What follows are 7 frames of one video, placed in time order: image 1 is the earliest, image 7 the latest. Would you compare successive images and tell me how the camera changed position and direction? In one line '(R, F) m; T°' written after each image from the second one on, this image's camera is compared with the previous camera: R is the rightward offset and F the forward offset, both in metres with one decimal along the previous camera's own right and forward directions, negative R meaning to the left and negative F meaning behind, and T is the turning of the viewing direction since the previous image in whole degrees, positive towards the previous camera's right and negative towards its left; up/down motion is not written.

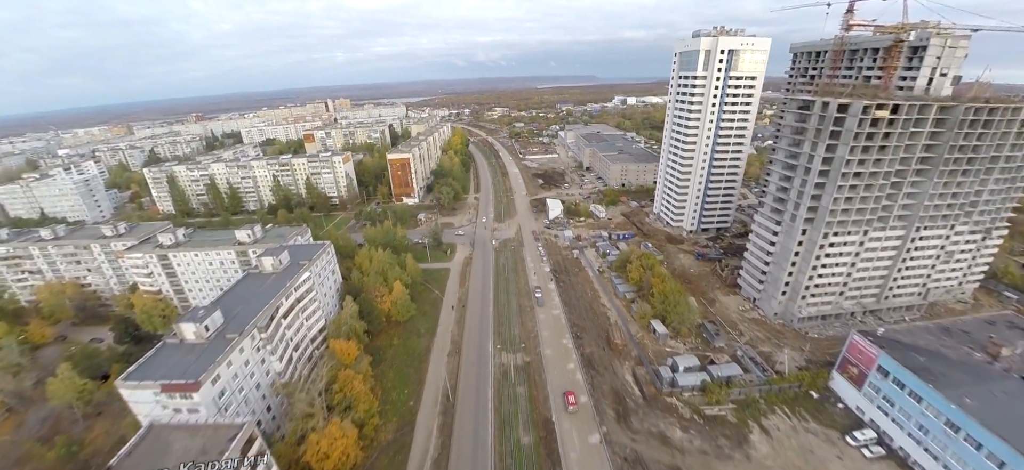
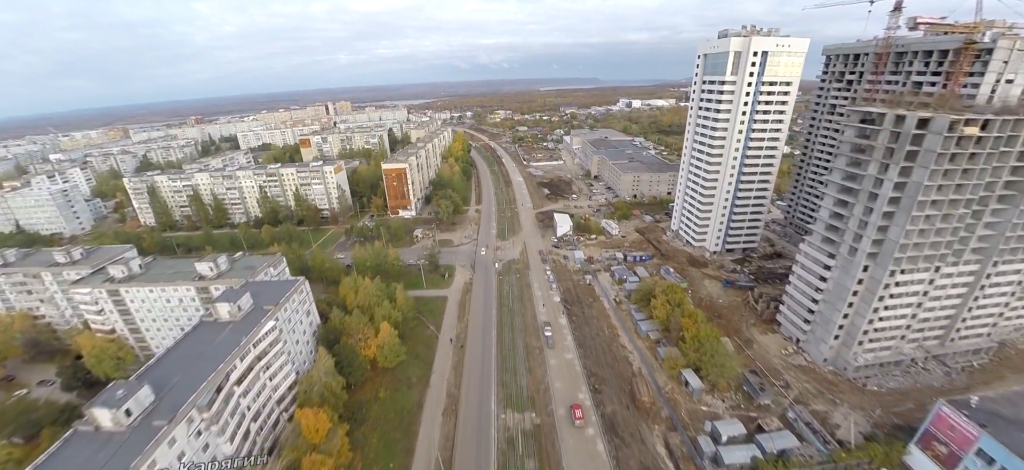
(-0.3, +4.5) m; 0°
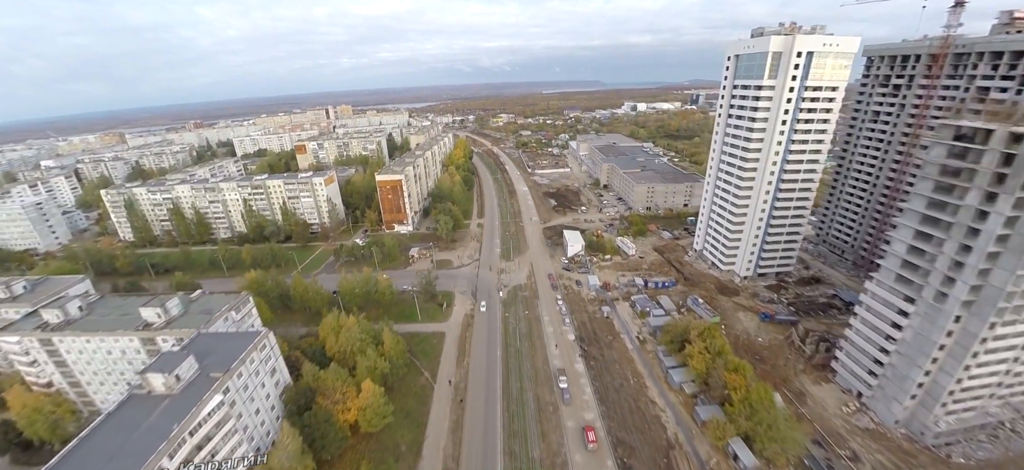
(-0.4, +4.5) m; 0°
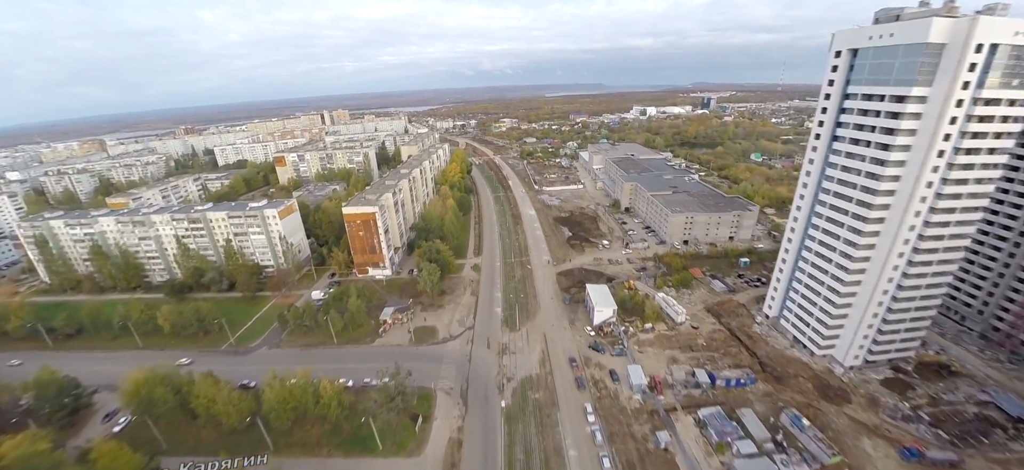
(-0.3, +11.3) m; 0°
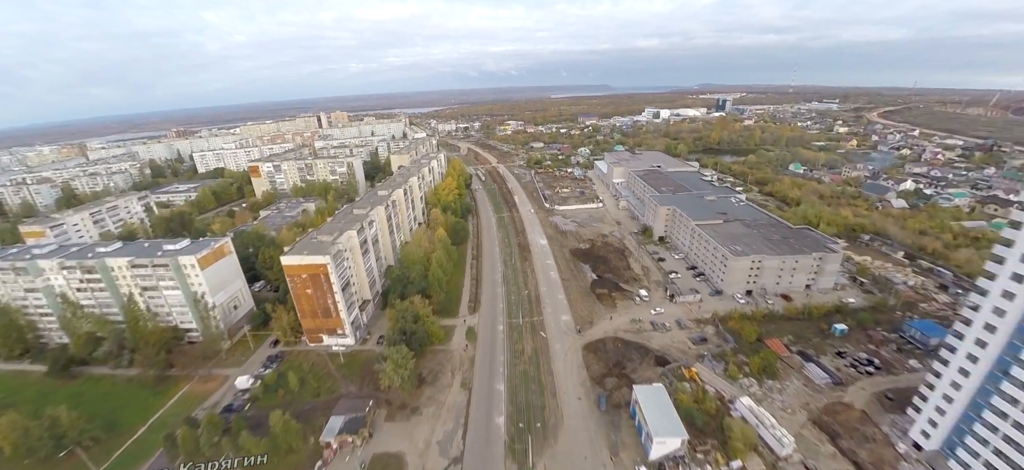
(-0.3, +11.5) m; -1°
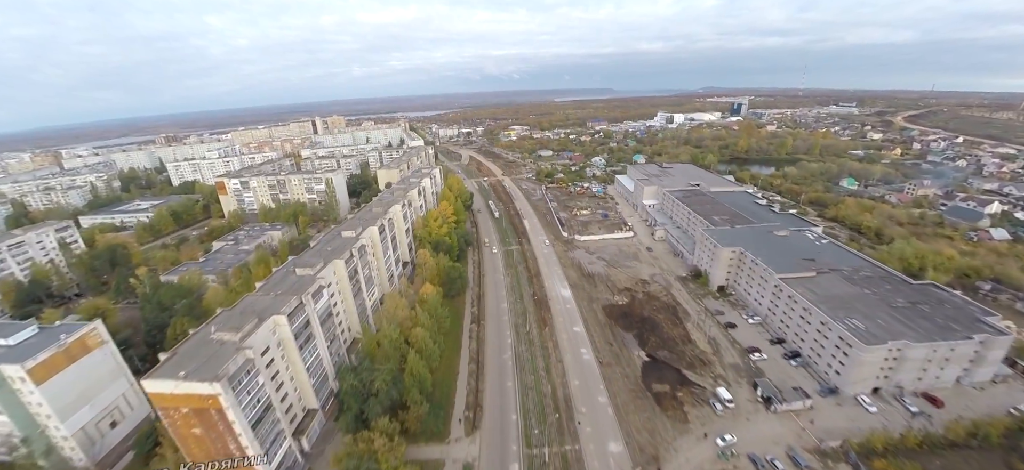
(-1.0, +11.4) m; 0°
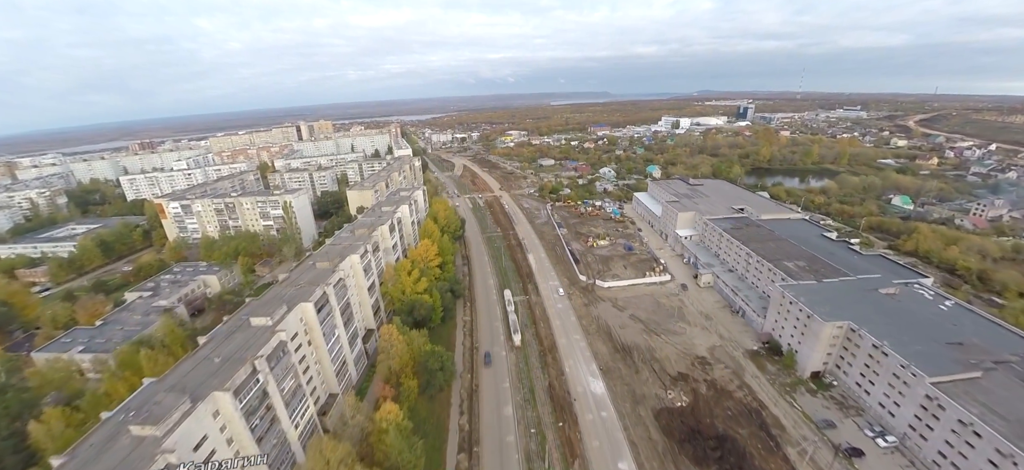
(-0.7, +10.9) m; +1°
